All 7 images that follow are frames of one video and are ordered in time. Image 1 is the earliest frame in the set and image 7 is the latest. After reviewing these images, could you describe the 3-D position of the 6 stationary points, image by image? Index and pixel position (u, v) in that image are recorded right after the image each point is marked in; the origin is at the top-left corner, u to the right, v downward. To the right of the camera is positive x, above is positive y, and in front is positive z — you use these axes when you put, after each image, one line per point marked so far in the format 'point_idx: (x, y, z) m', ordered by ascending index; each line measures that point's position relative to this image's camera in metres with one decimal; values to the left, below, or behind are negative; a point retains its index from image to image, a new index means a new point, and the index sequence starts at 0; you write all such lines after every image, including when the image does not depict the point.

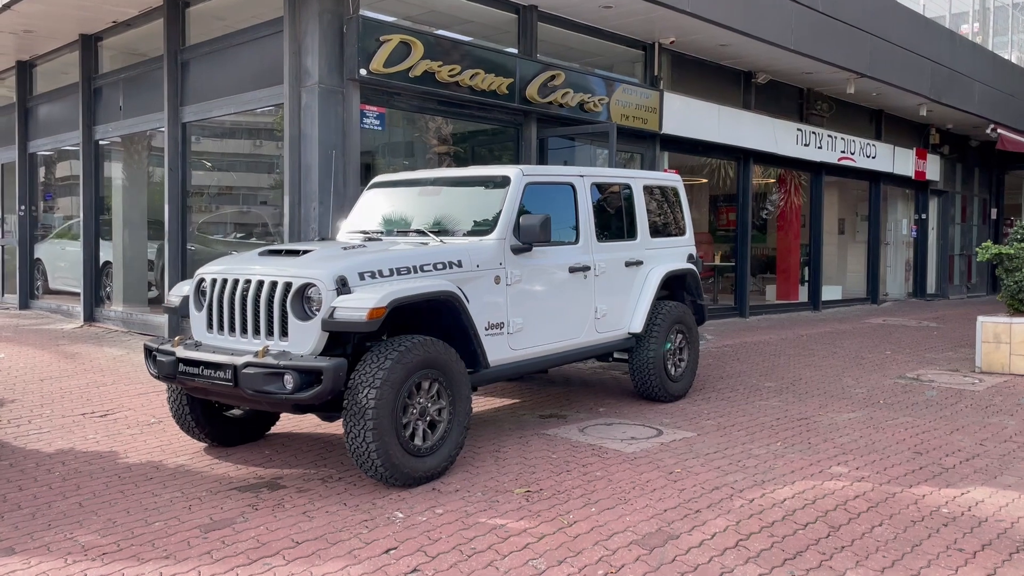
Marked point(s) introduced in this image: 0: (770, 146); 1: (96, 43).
0: (+4.3, +2.4, +15.0) m
1: (-6.0, +3.5, +12.9) m
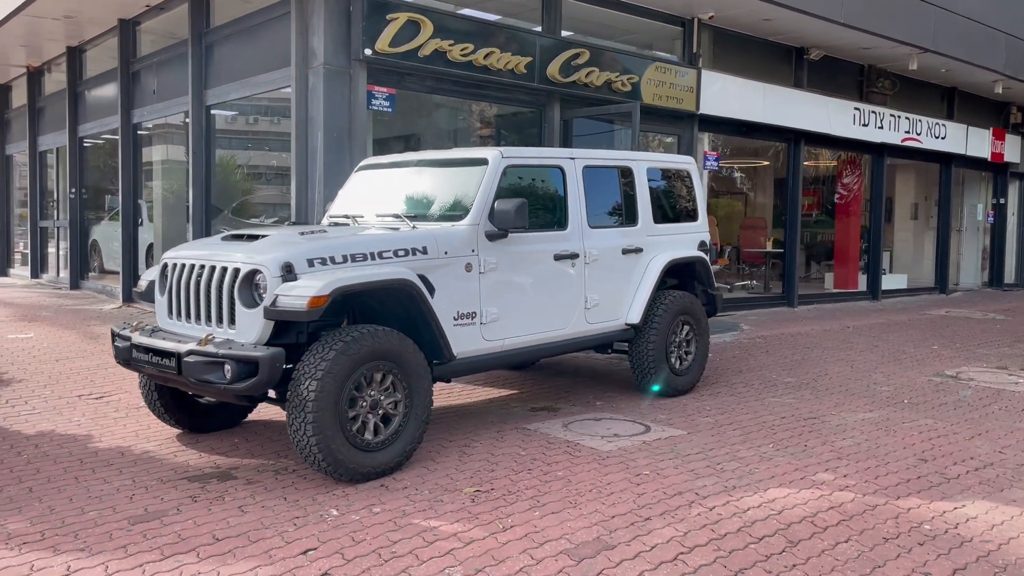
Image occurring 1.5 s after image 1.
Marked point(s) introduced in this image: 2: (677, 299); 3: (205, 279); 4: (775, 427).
0: (+4.9, +2.6, +14.3) m
1: (-5.5, +3.8, +13.1) m
2: (+1.4, -0.1, +7.4) m
3: (-1.8, +0.1, +5.4) m
4: (+1.9, -1.0, +6.5) m
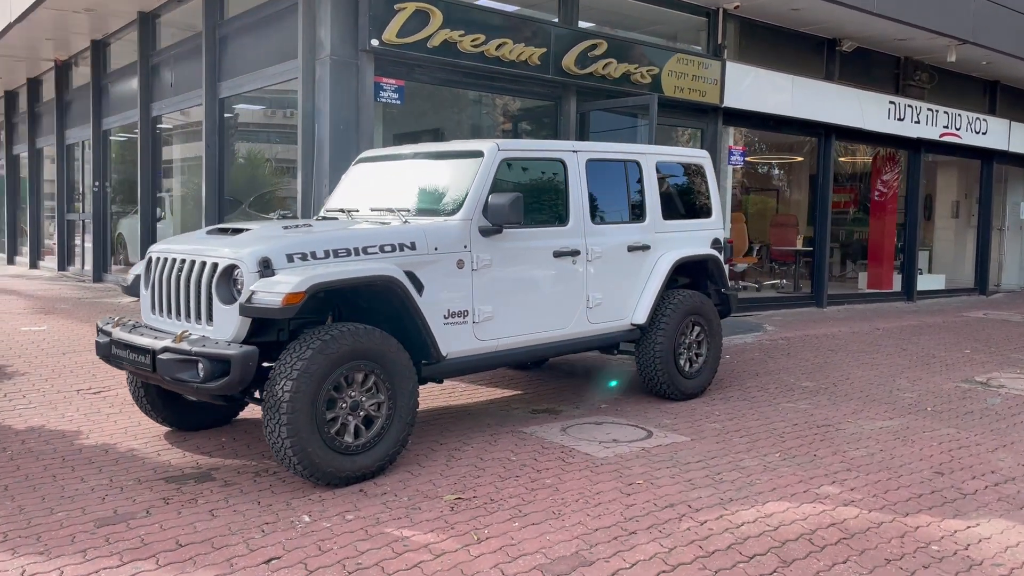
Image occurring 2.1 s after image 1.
0: (+5.2, +2.6, +13.8) m
1: (-5.2, +3.9, +13.1) m
2: (+1.4, -0.1, +7.1) m
3: (-1.9, +0.1, +5.2) m
4: (+1.9, -1.0, +6.2) m
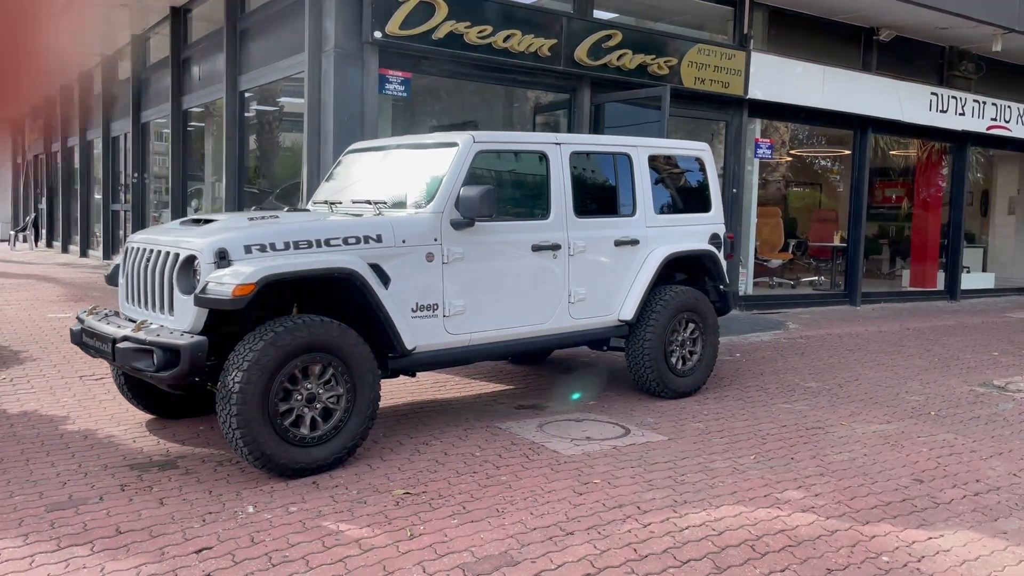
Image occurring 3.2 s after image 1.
0: (+5.6, +2.6, +13.3) m
1: (-4.8, +4.0, +13.3) m
2: (+1.3, -0.1, +7.0) m
3: (-2.1, +0.1, +5.3) m
4: (+1.7, -1.0, +6.0) m
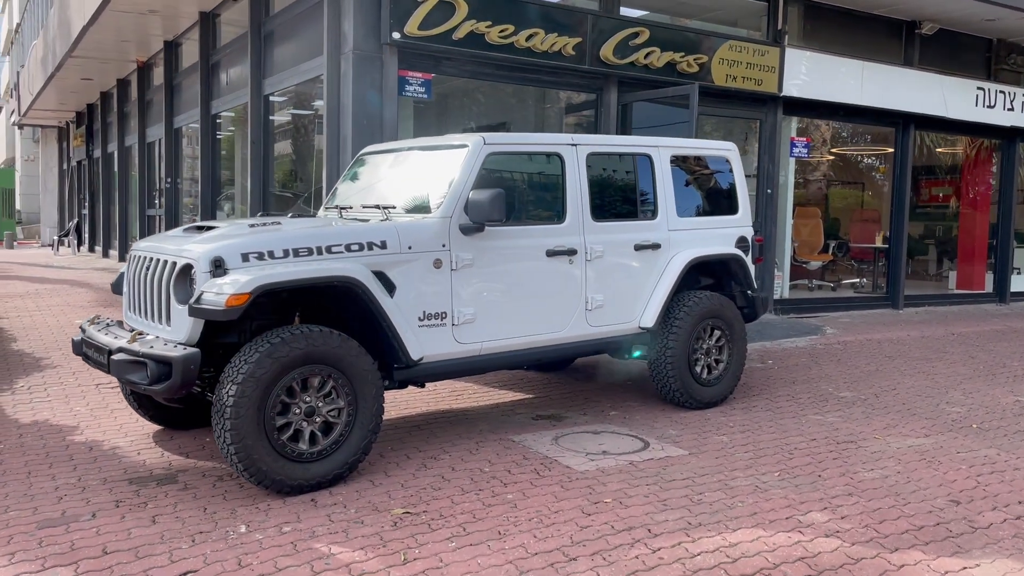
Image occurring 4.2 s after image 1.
0: (+6.0, +2.5, +12.8) m
1: (-4.4, +3.9, +13.3) m
2: (+1.4, -0.1, +6.7) m
3: (-2.0, +0.1, +5.1) m
4: (+1.8, -1.0, +5.7) m
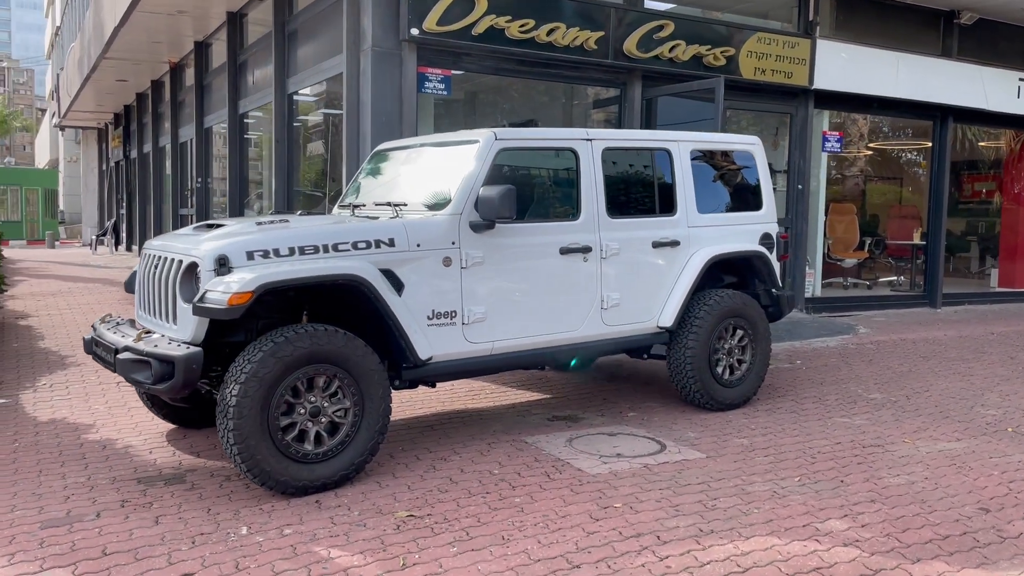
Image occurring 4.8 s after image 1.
0: (+6.4, +2.6, +12.4) m
1: (-4.0, +4.0, +13.4) m
2: (+1.5, -0.1, +6.5) m
3: (-2.0, +0.1, +5.1) m
4: (+1.9, -1.0, +5.5) m
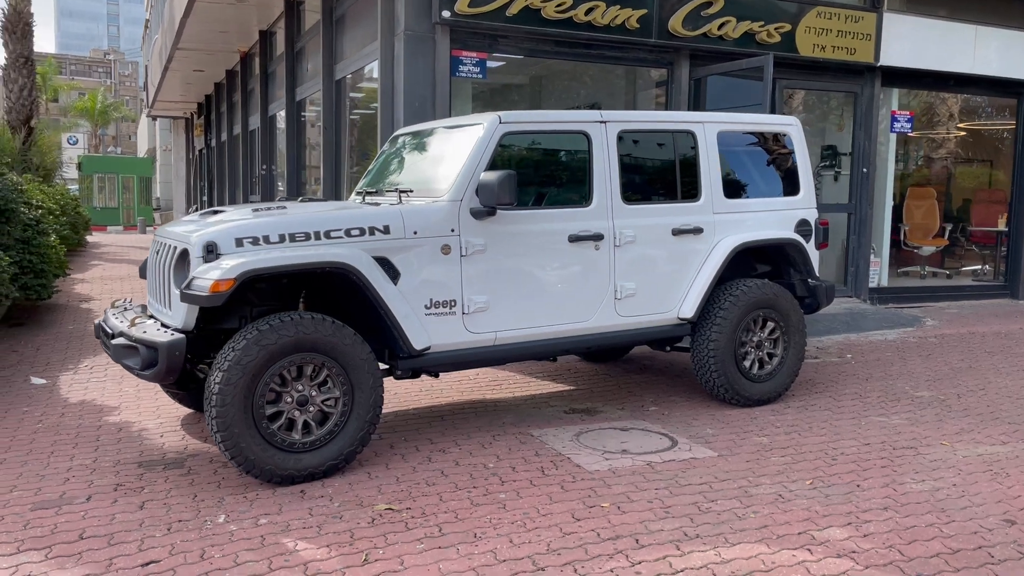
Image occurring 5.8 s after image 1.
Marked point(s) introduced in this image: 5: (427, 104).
0: (+7.1, +2.7, +11.6) m
1: (-3.1, +4.2, +13.5) m
2: (+1.7, 0.0, +6.2) m
3: (-2.0, +0.2, +5.1) m
4: (+1.9, -1.0, +5.2) m
5: (-0.8, +1.7, +8.3) m
